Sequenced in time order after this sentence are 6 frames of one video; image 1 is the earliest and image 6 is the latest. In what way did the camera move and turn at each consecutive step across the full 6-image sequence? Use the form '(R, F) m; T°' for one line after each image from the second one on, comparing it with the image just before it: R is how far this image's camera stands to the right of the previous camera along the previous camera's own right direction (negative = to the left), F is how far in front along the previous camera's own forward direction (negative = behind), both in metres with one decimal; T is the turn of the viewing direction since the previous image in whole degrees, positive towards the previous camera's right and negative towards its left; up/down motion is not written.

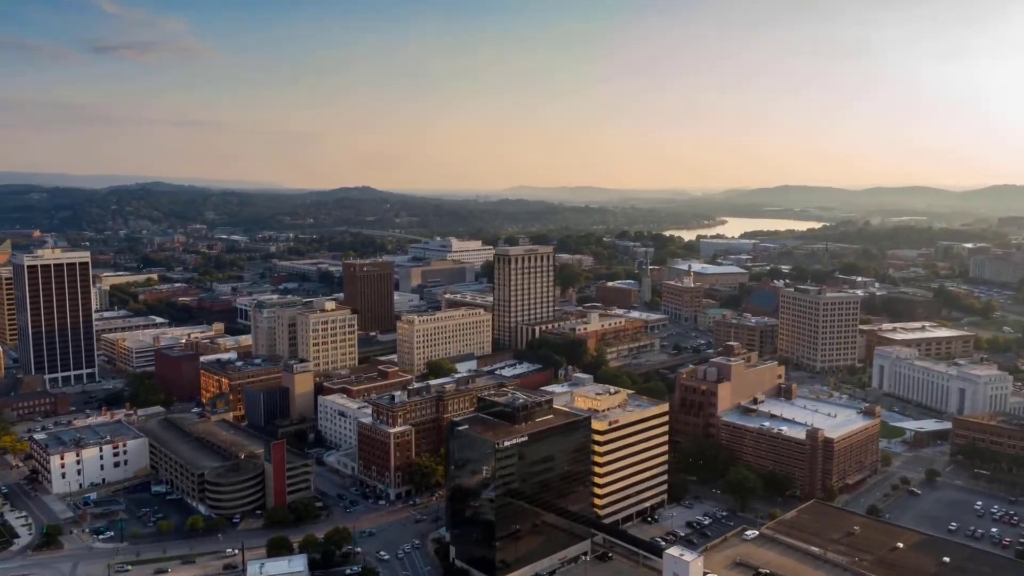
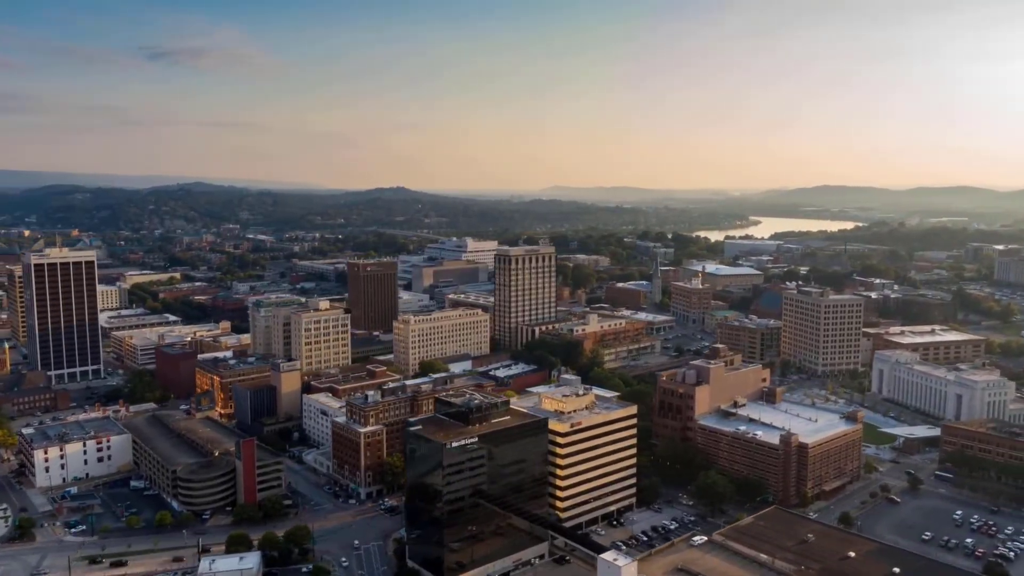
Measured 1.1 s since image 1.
(+3.4, +0.2) m; -3°
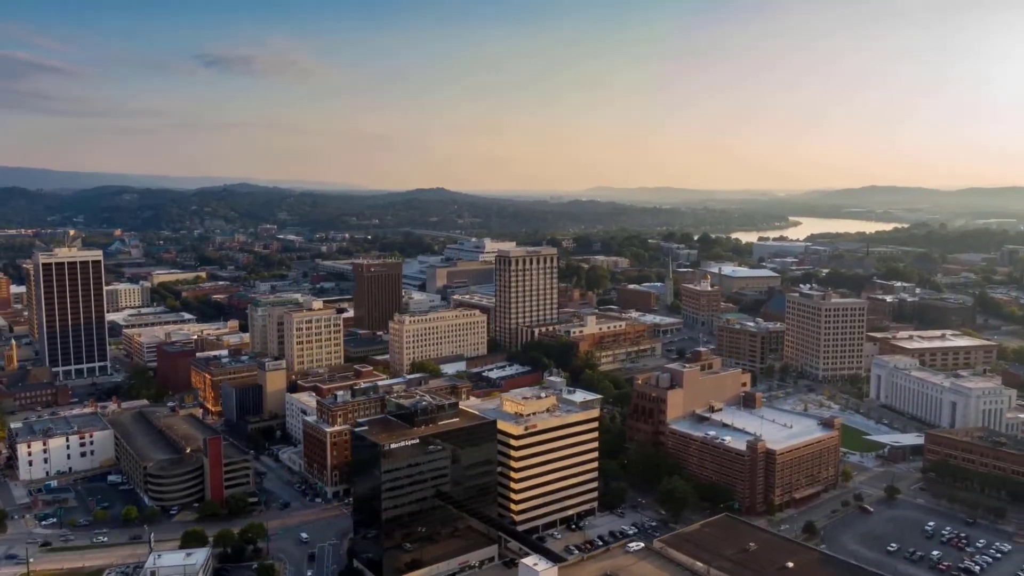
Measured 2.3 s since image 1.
(+4.0, +0.2) m; -3°
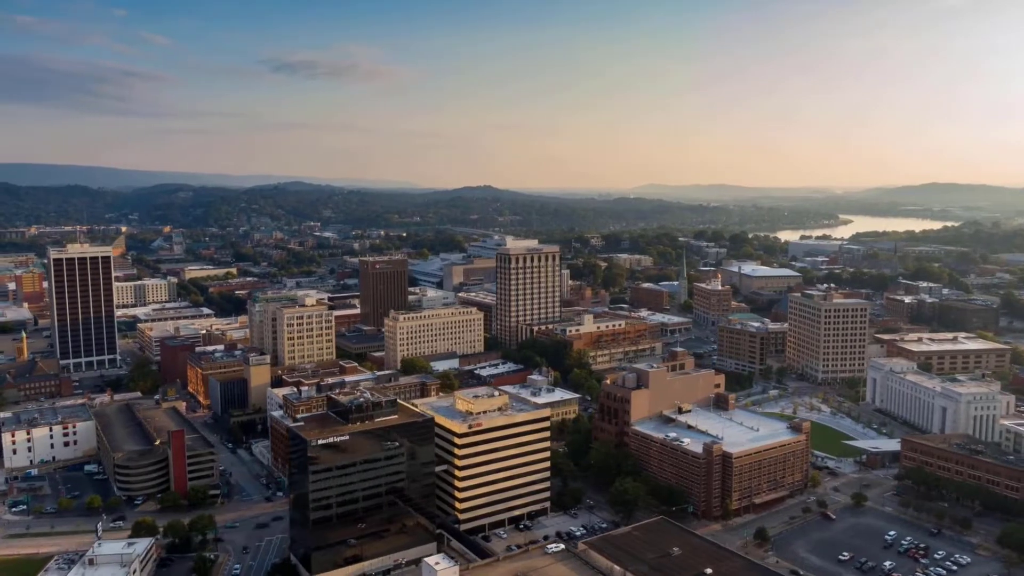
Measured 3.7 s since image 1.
(+4.8, +0.3) m; -4°
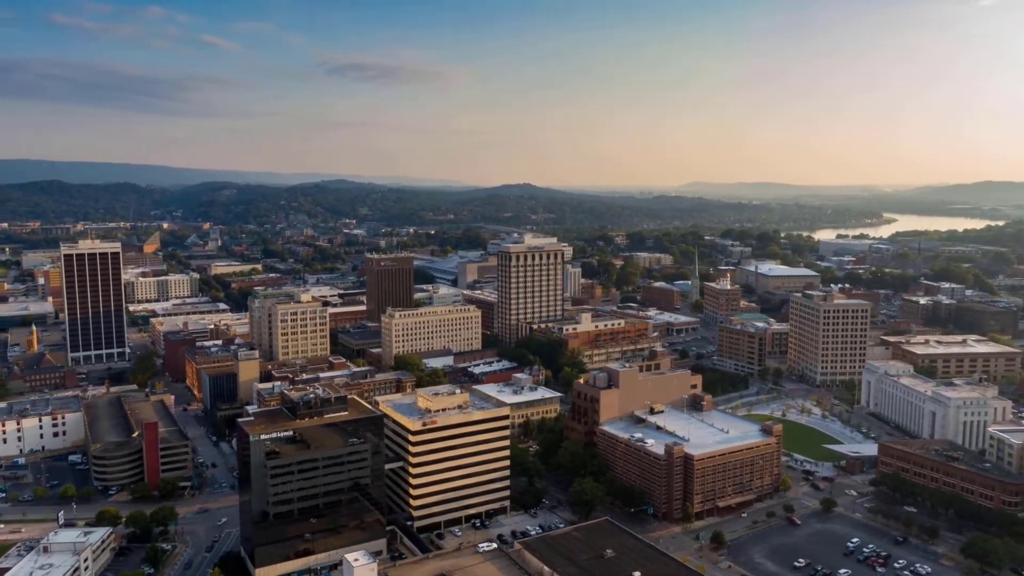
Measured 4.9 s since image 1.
(+4.0, +0.2) m; -3°
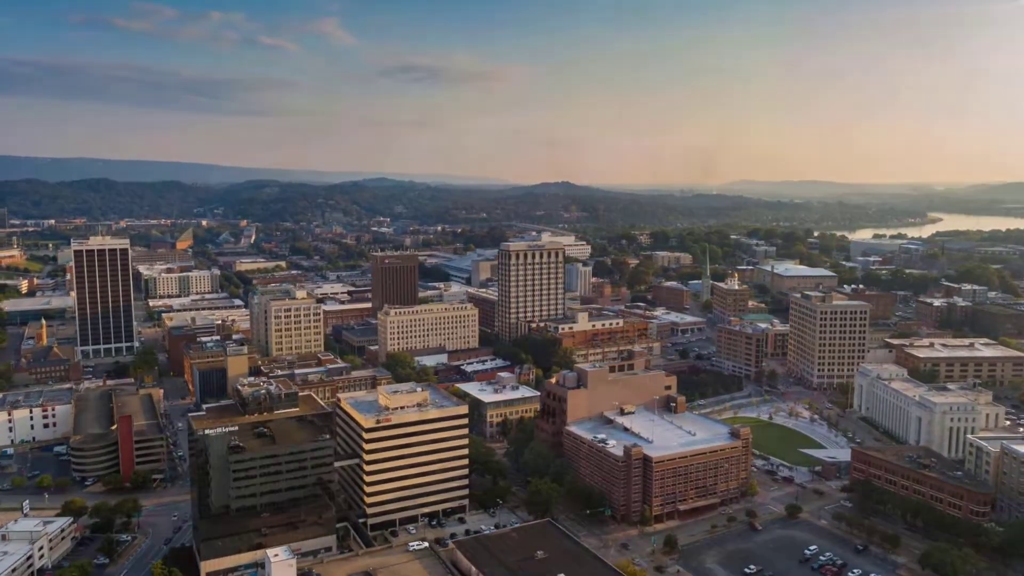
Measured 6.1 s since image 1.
(+4.0, +0.3) m; -3°
